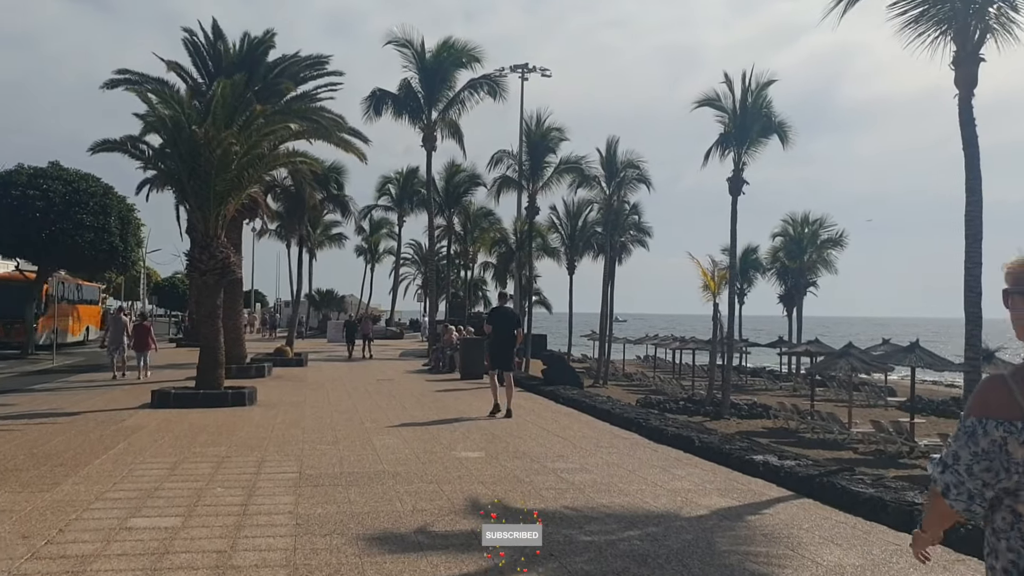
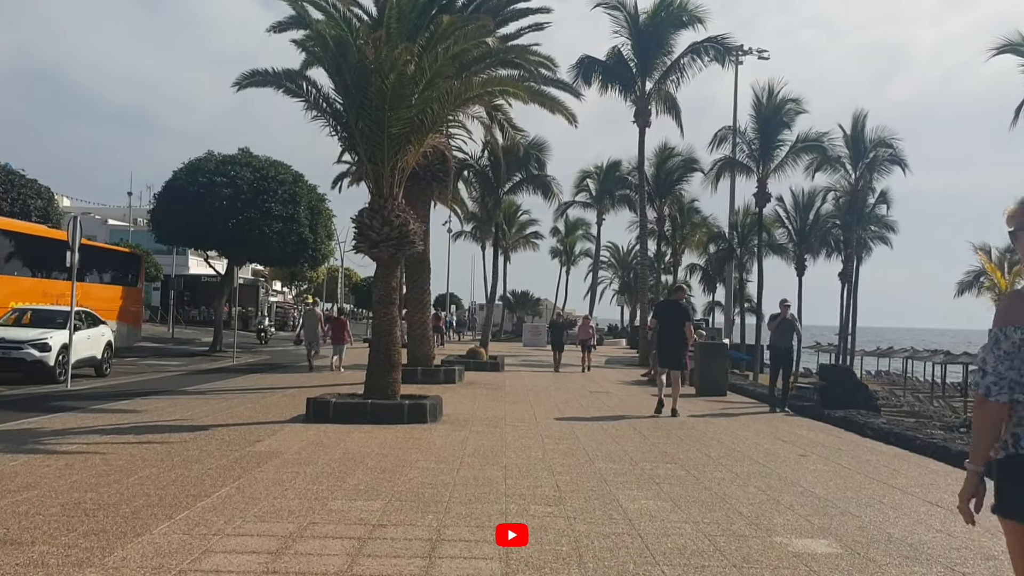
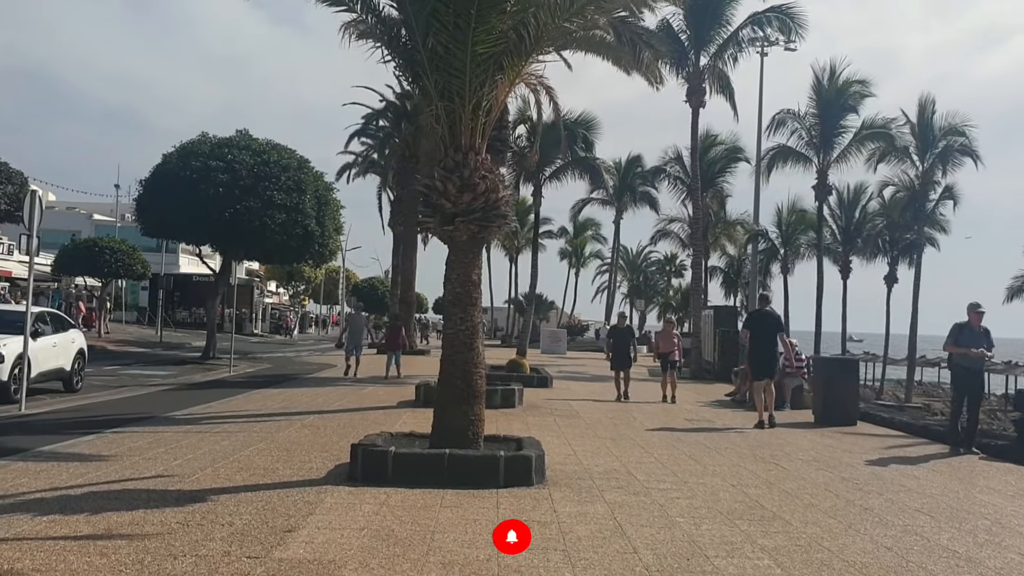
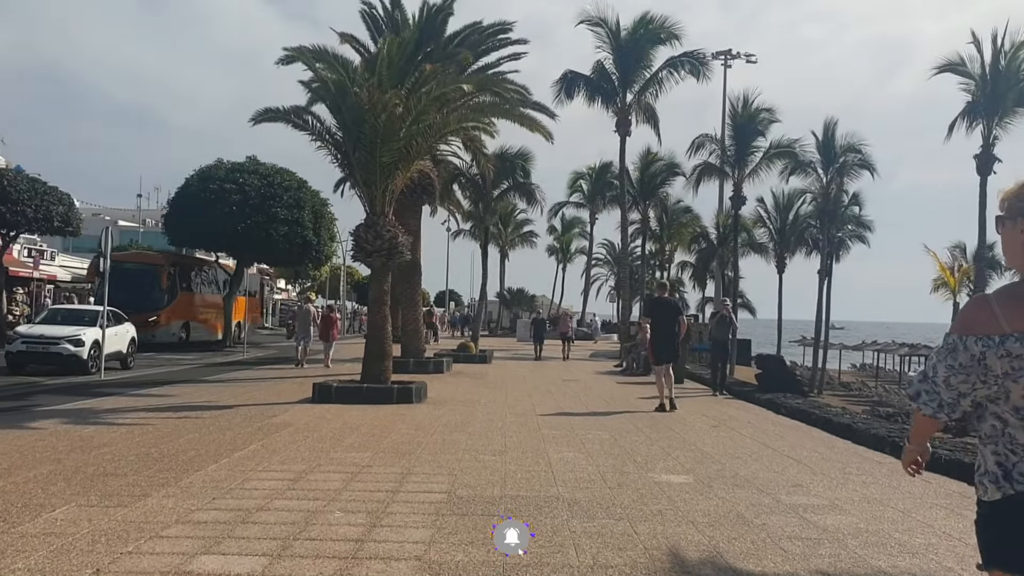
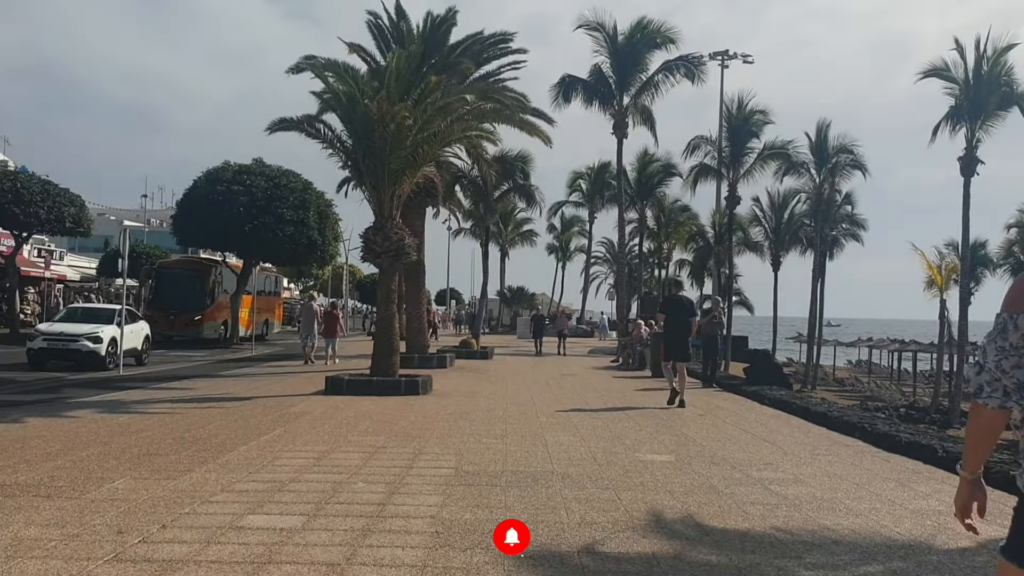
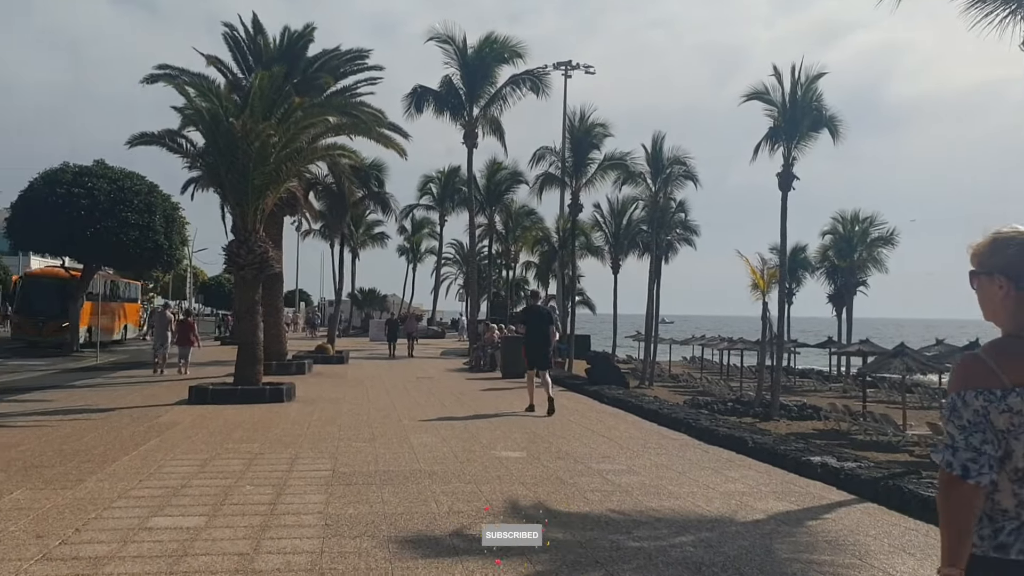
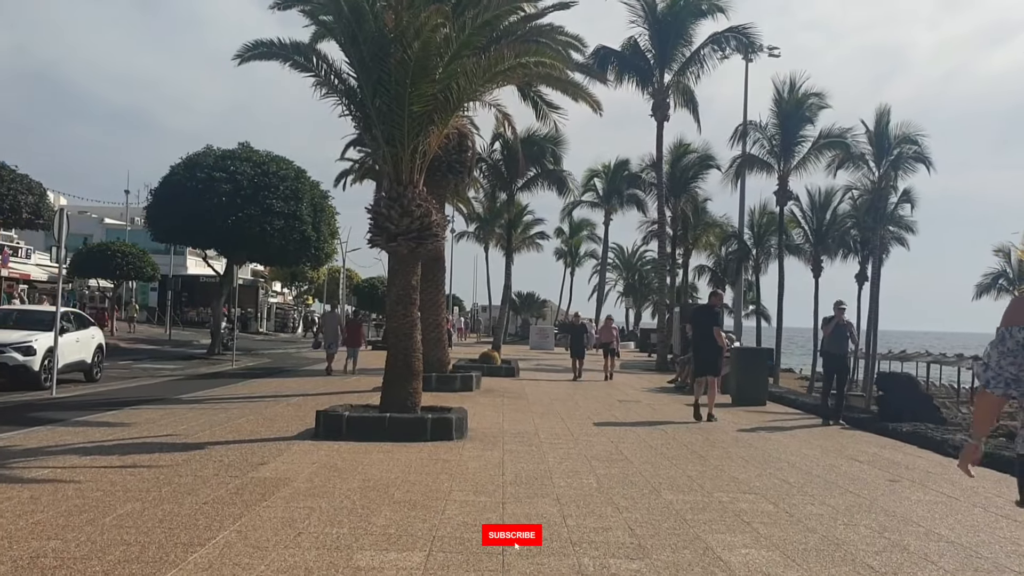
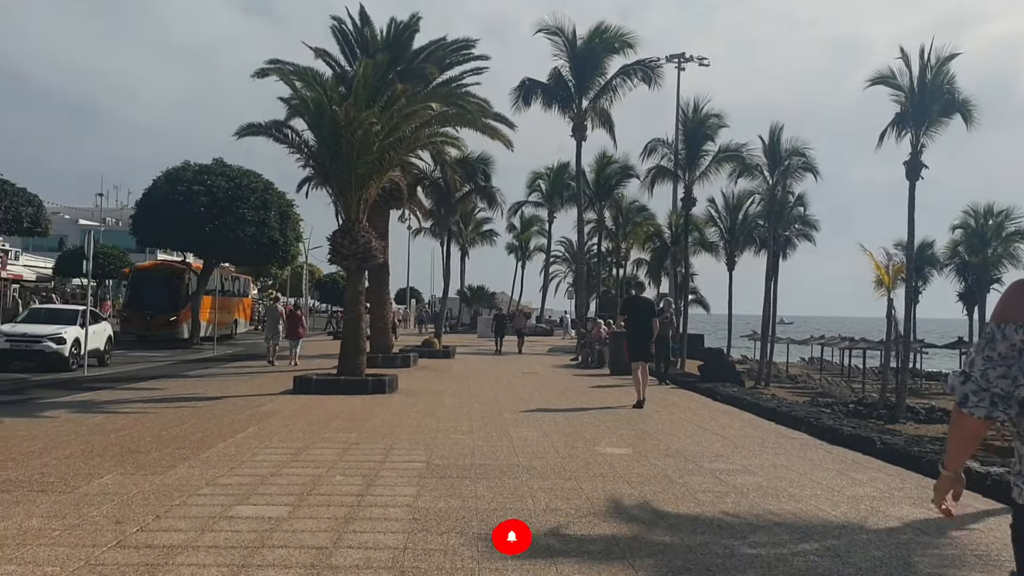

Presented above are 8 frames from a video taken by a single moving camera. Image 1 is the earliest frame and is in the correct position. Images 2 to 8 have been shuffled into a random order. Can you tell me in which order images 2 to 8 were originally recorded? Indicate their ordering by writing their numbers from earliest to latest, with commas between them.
6, 8, 5, 4, 2, 7, 3
